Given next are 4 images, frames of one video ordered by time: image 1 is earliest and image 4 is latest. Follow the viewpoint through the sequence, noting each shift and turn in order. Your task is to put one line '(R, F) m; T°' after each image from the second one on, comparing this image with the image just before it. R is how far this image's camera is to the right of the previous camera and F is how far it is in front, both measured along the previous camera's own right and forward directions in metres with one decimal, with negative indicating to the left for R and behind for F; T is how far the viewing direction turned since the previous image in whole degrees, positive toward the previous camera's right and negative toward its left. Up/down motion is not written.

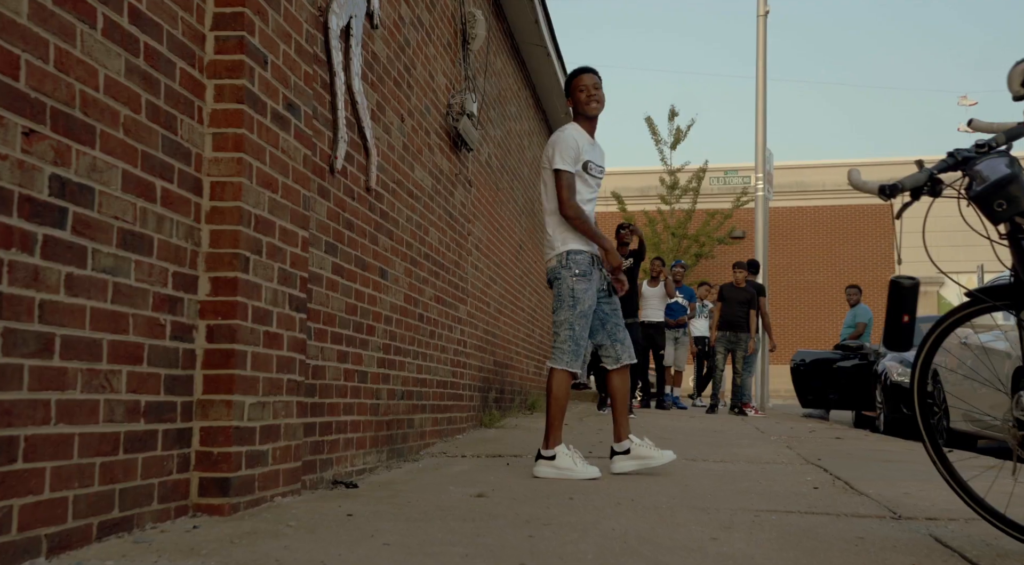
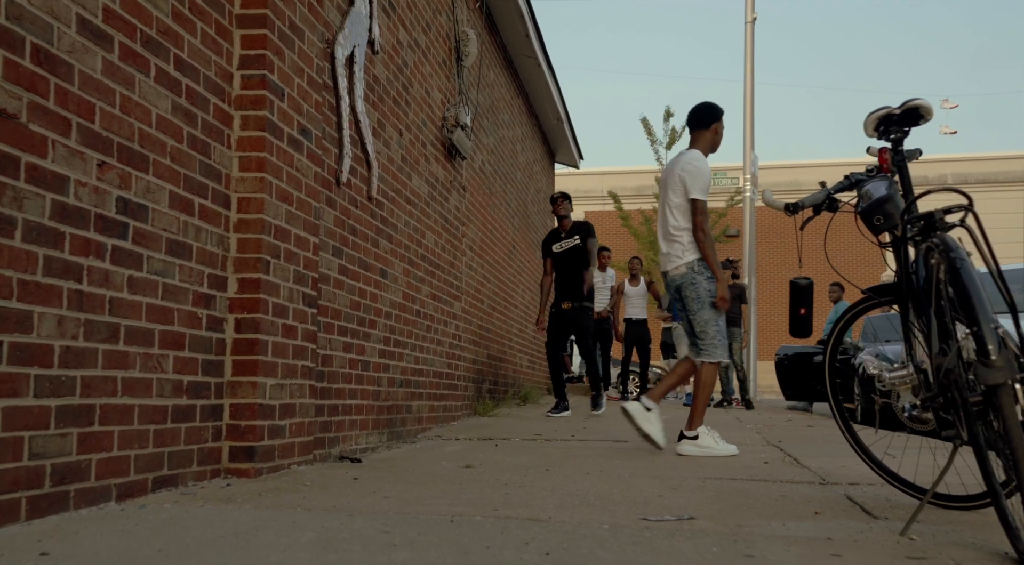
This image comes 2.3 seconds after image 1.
(+0.1, -0.6) m; 0°
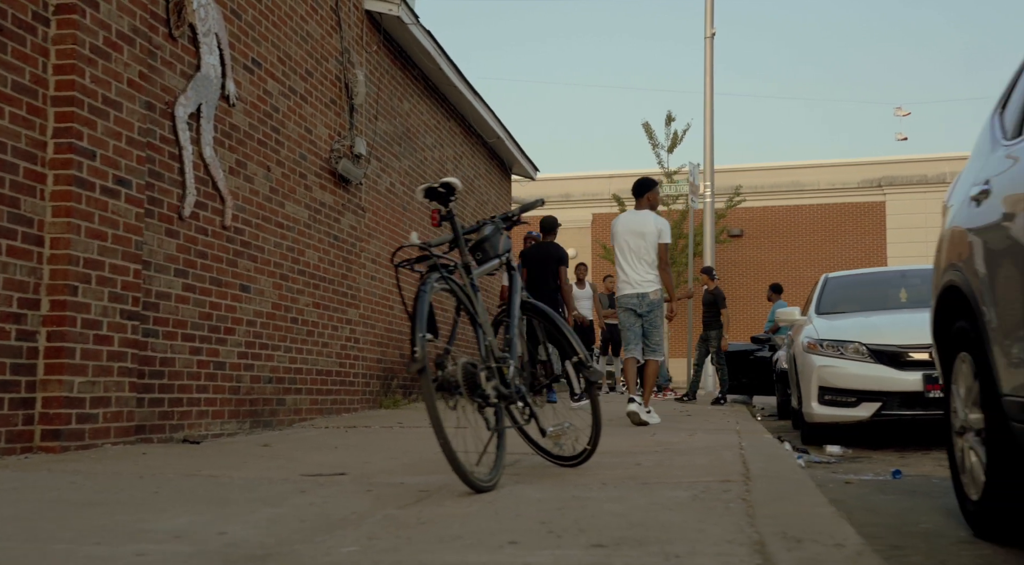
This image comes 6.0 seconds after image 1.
(+1.6, -1.0) m; -3°
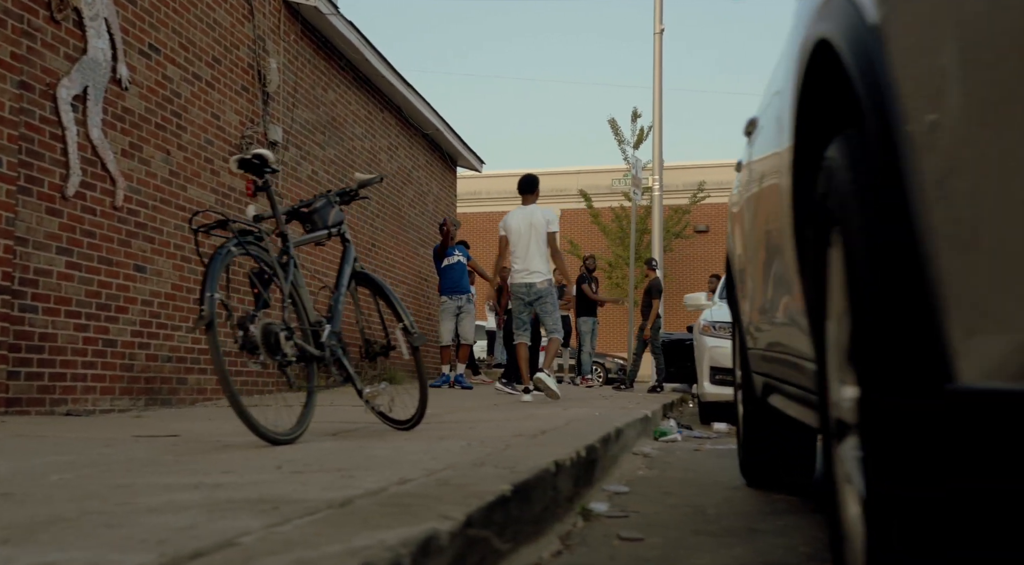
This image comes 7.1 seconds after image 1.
(+0.7, -0.2) m; +1°
